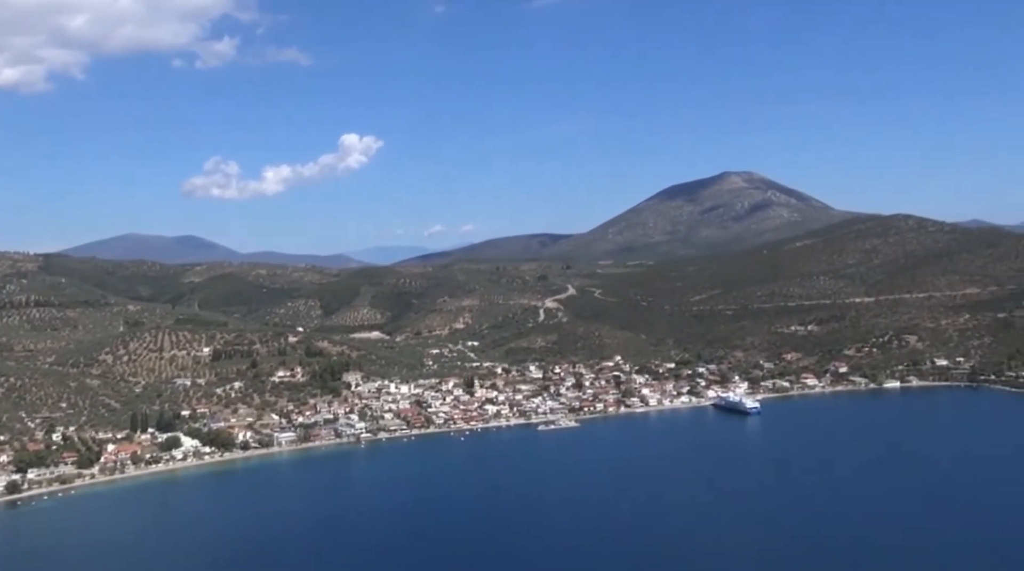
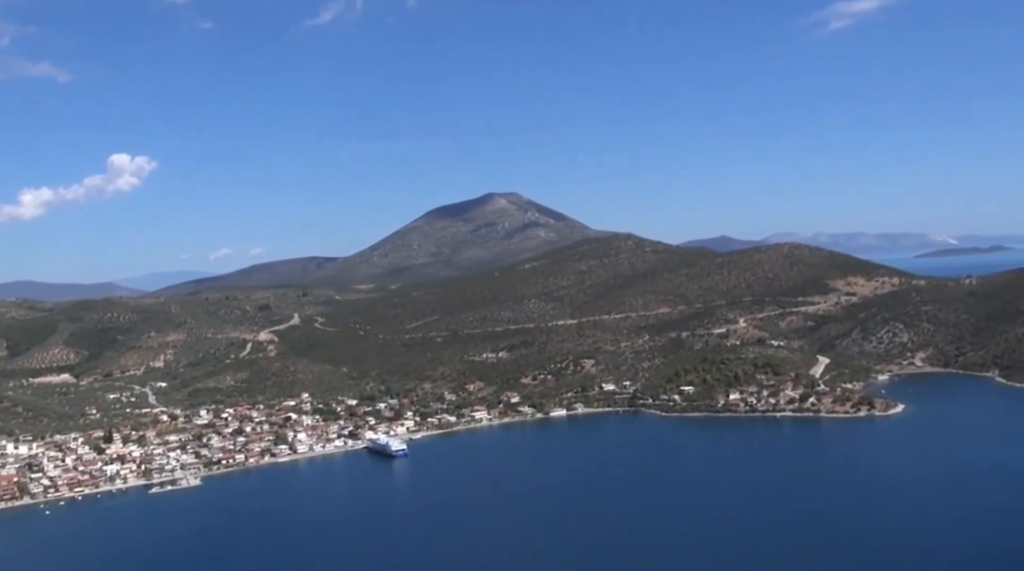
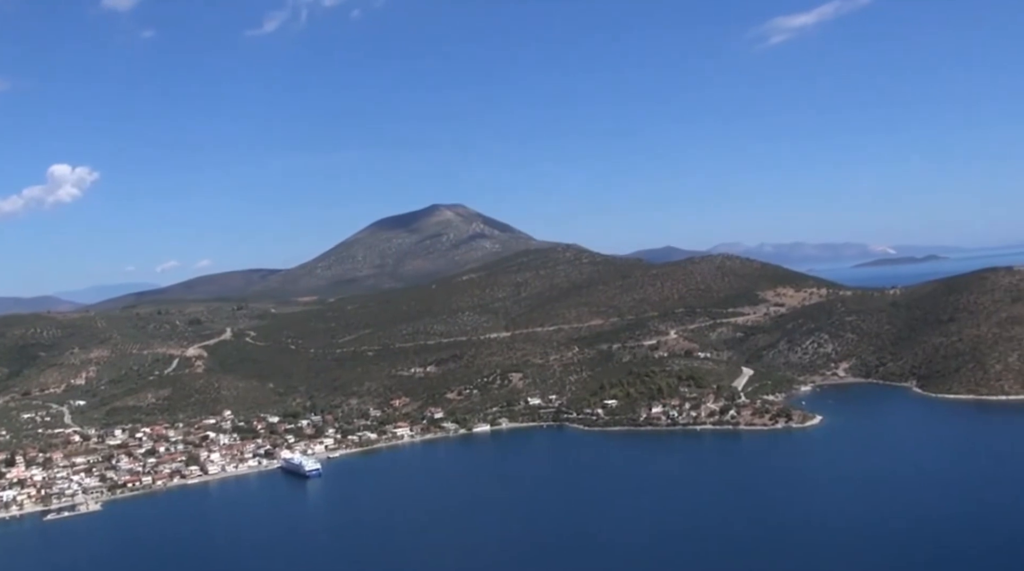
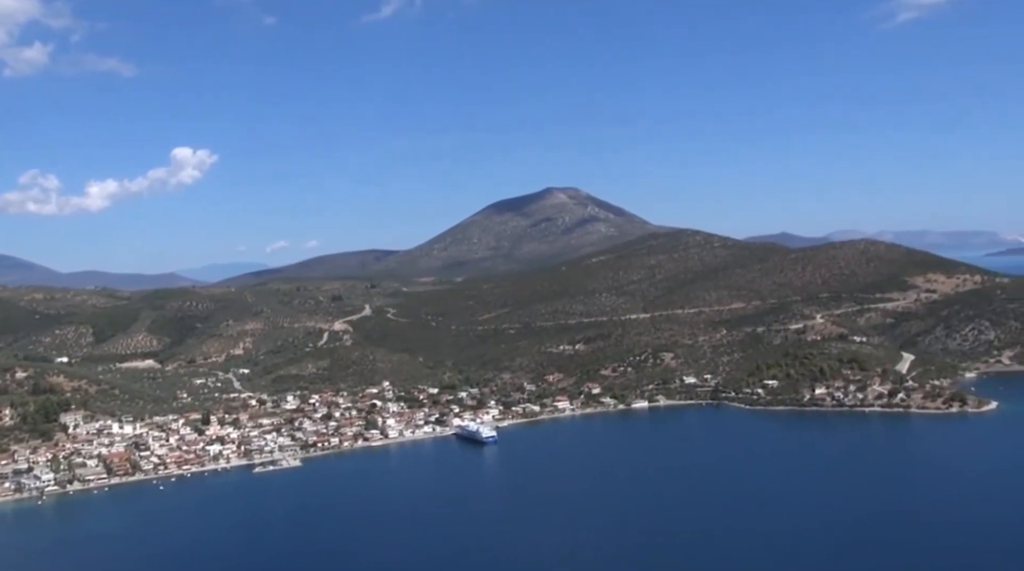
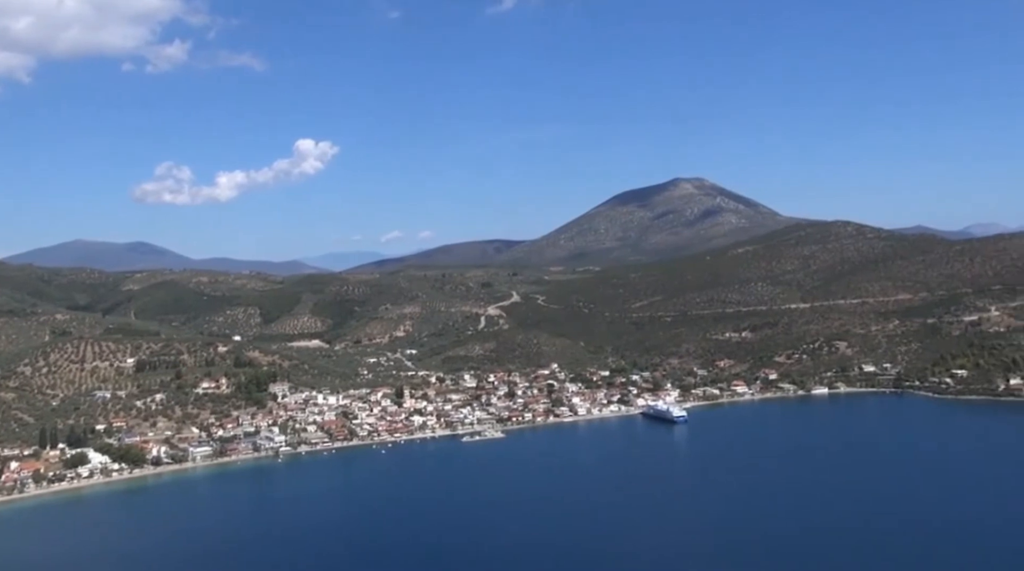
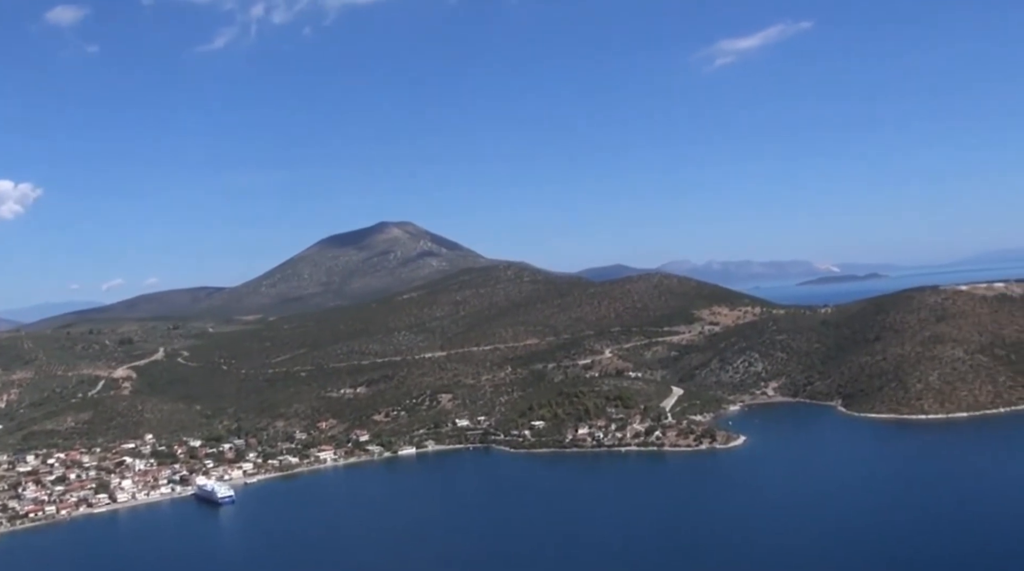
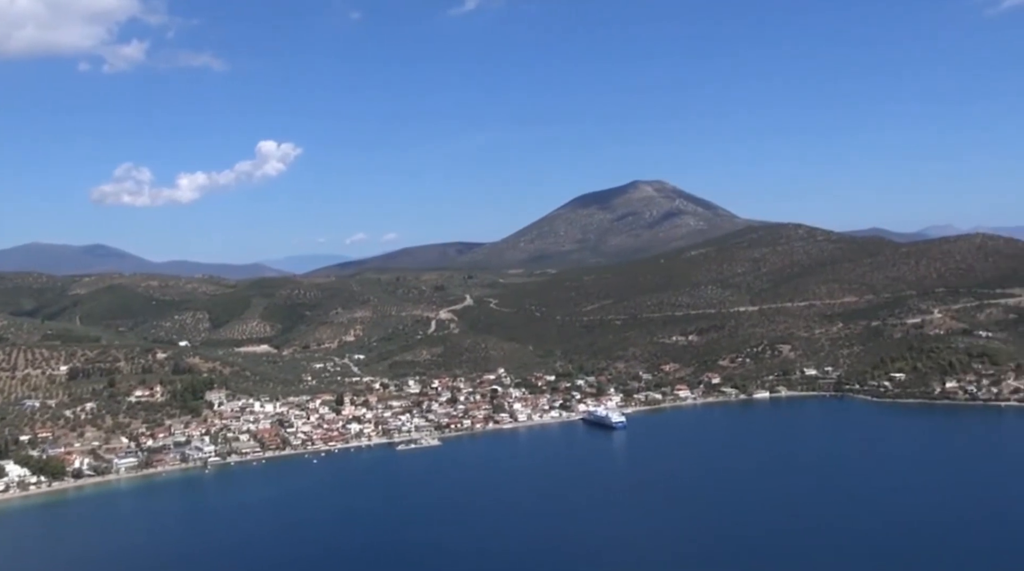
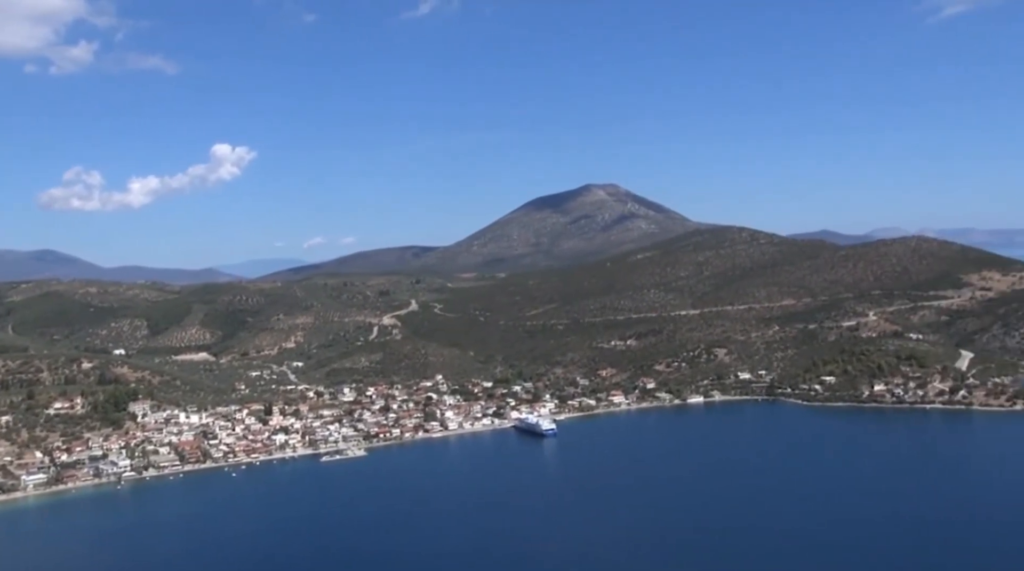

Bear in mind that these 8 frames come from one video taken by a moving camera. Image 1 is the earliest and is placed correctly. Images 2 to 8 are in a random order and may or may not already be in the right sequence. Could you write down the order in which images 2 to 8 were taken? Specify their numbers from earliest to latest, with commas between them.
5, 7, 8, 4, 2, 3, 6
